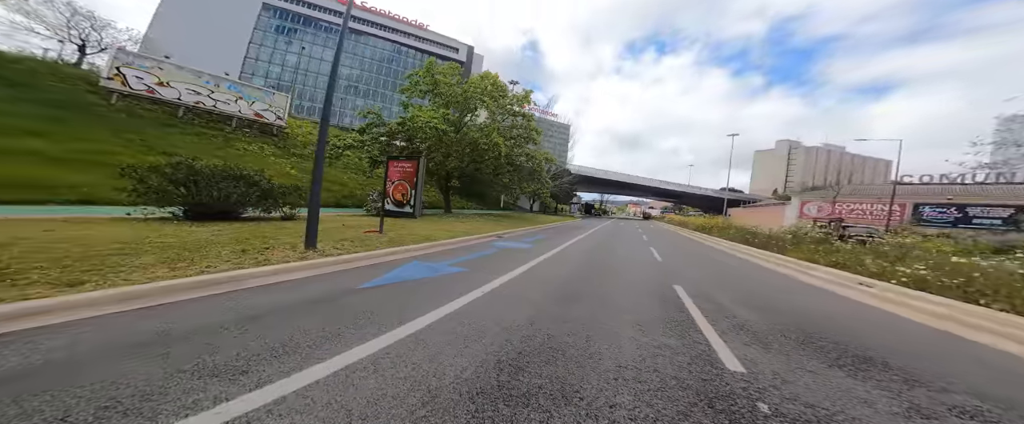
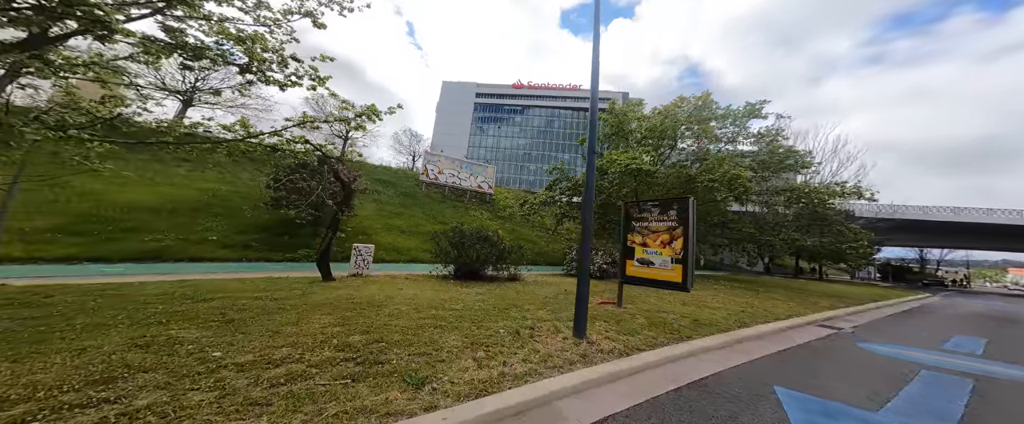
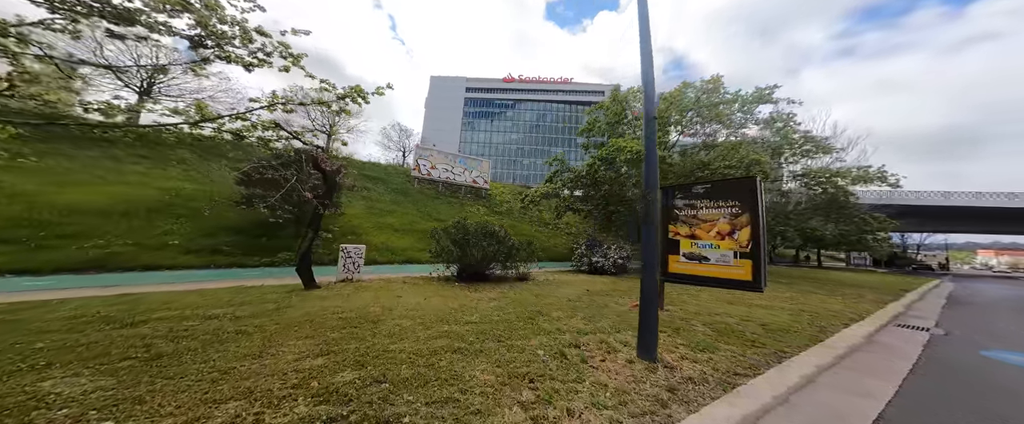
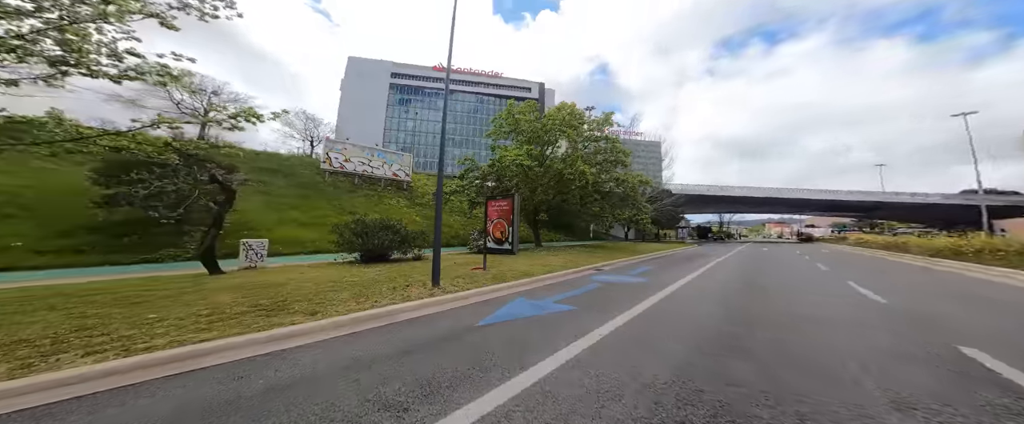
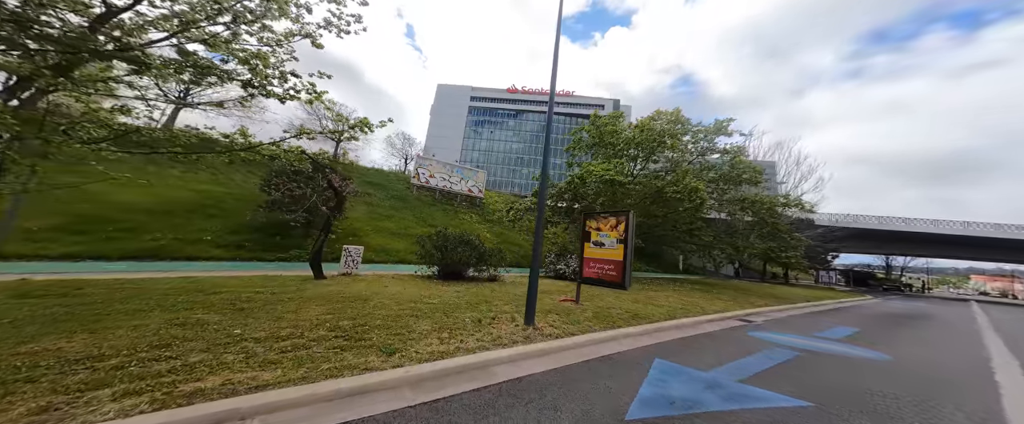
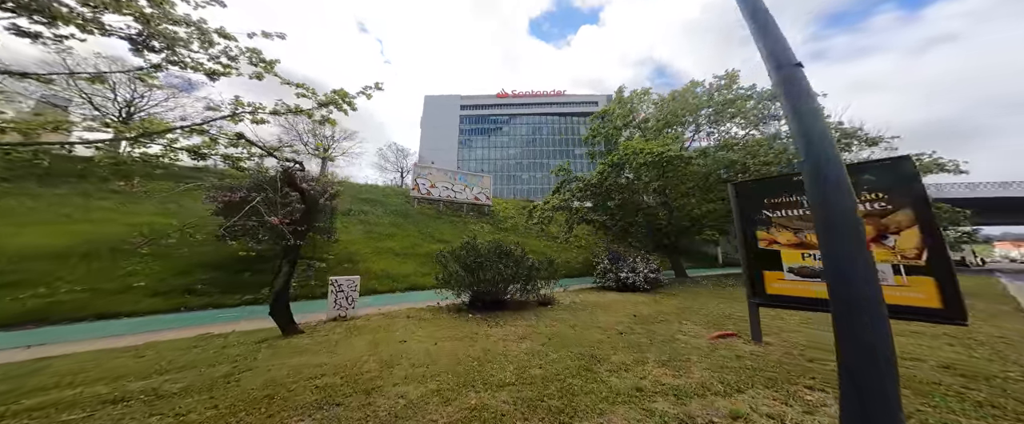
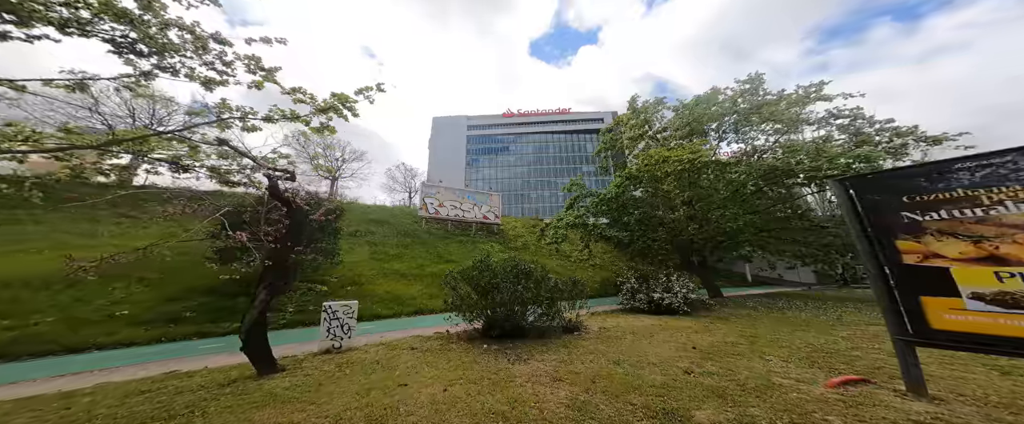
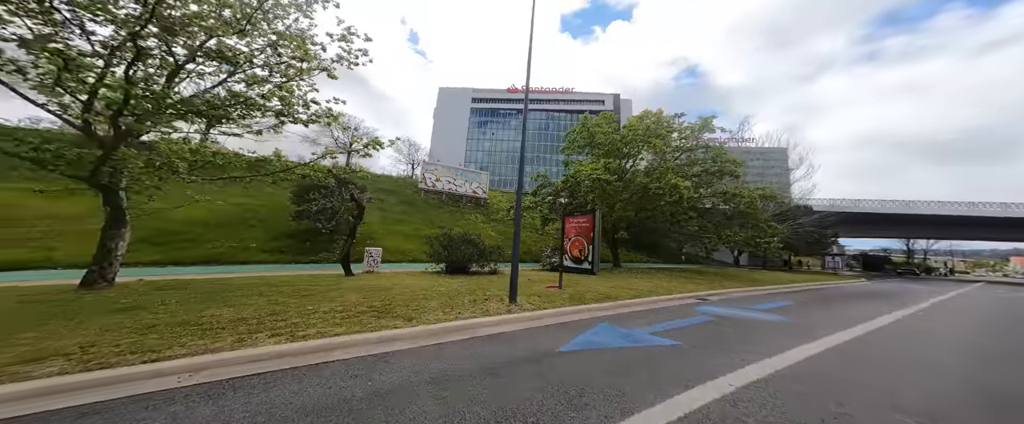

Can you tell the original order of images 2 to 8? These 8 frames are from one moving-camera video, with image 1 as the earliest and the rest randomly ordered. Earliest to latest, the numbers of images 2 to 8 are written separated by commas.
4, 8, 5, 2, 3, 6, 7
